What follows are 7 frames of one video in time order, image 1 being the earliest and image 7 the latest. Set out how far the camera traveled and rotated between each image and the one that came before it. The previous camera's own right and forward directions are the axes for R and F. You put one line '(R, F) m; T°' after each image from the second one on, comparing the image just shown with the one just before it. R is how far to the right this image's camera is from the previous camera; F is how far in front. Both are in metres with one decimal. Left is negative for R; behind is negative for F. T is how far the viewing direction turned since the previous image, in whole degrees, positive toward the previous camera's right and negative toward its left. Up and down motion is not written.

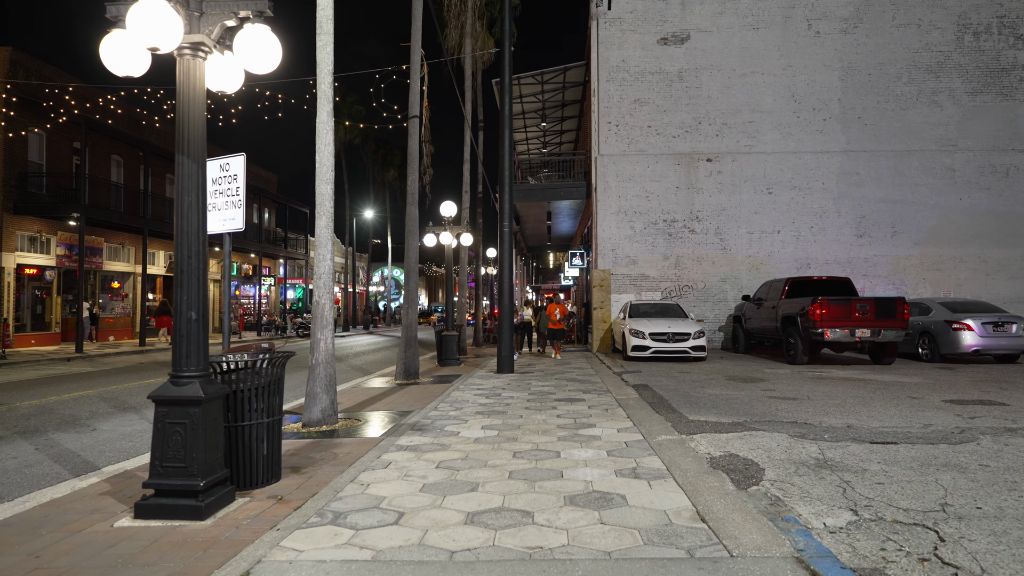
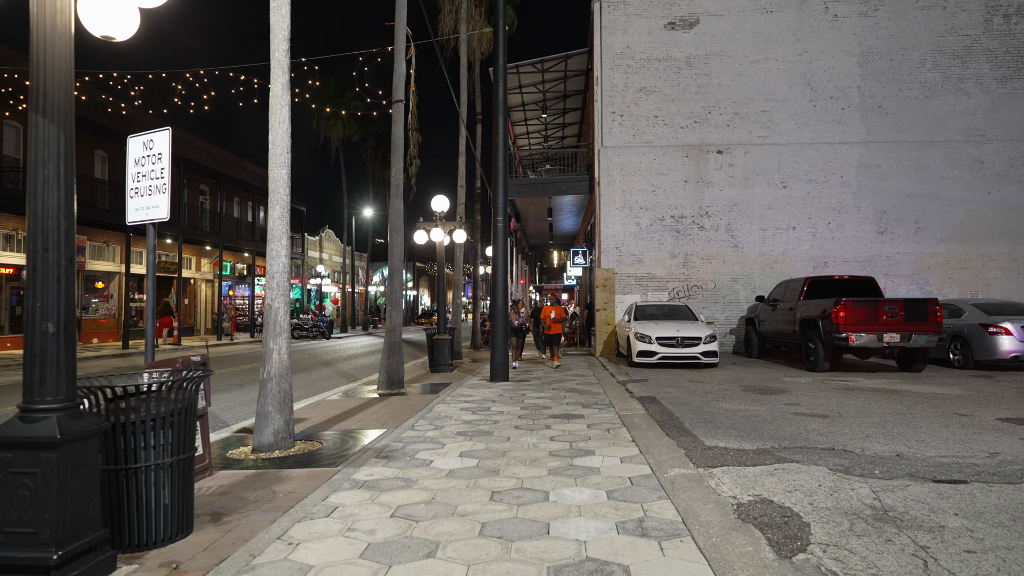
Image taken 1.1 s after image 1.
(+0.2, +1.1) m; 0°
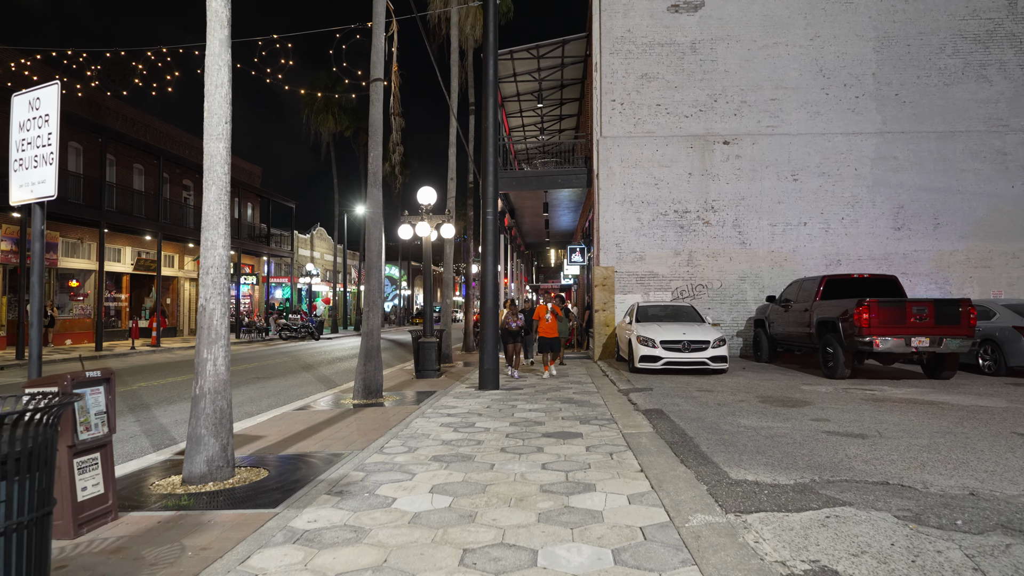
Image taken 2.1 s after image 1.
(+0.1, +1.1) m; 0°
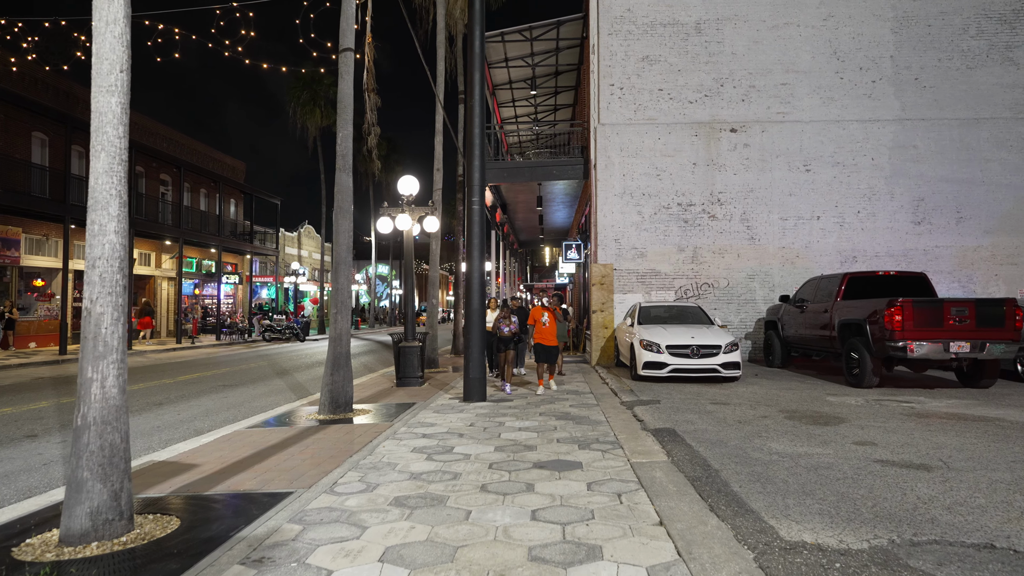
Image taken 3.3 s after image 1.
(+0.1, +1.3) m; 0°
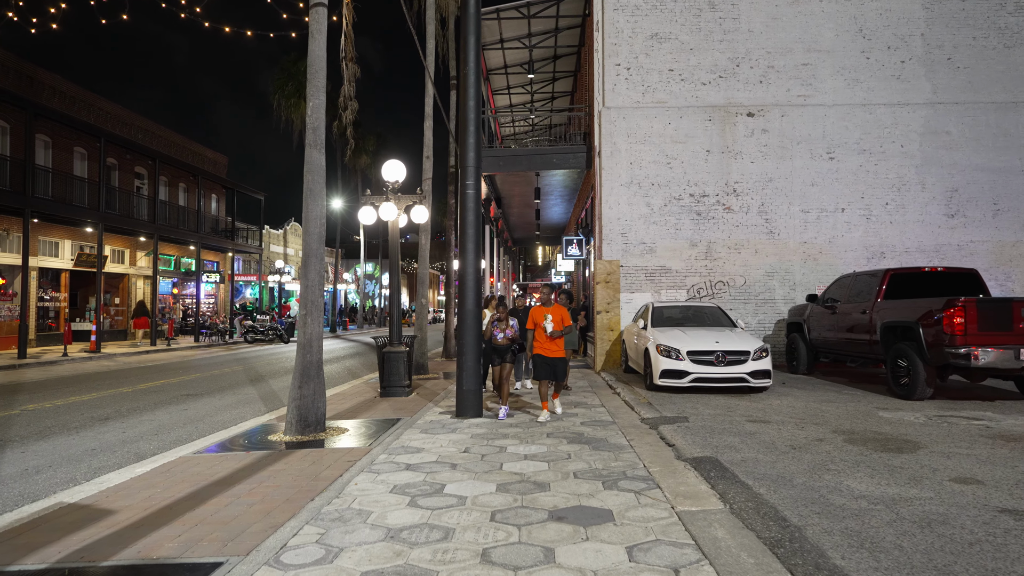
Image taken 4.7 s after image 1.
(-0.1, +1.4) m; +1°
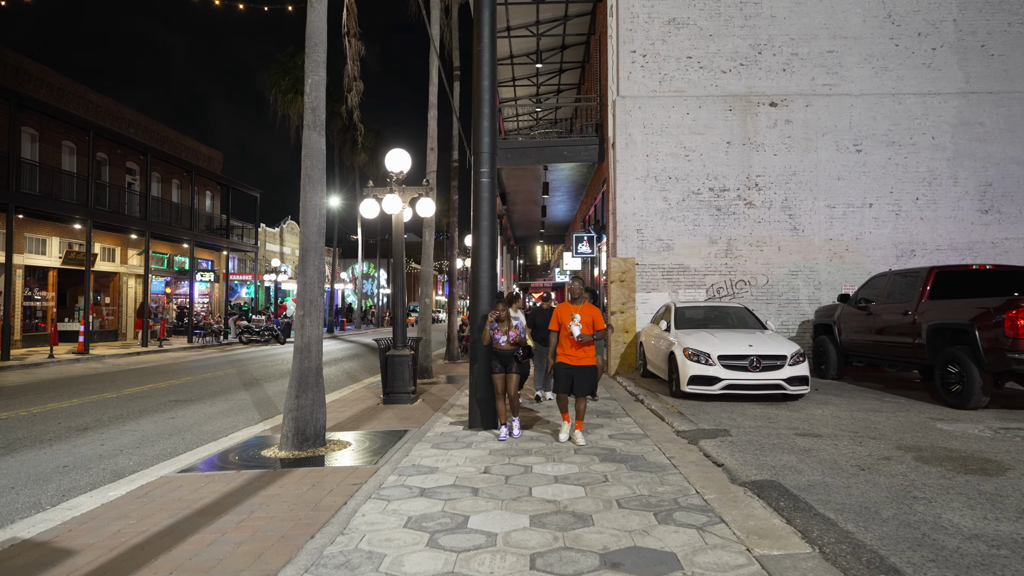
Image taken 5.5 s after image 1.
(-0.3, +0.8) m; 0°
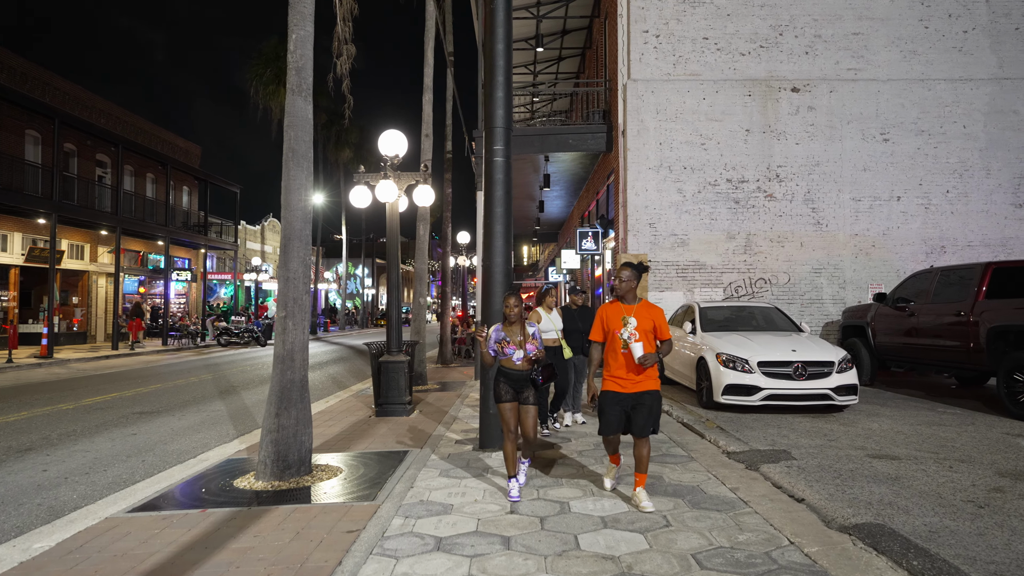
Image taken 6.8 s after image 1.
(-0.4, +1.1) m; +1°
